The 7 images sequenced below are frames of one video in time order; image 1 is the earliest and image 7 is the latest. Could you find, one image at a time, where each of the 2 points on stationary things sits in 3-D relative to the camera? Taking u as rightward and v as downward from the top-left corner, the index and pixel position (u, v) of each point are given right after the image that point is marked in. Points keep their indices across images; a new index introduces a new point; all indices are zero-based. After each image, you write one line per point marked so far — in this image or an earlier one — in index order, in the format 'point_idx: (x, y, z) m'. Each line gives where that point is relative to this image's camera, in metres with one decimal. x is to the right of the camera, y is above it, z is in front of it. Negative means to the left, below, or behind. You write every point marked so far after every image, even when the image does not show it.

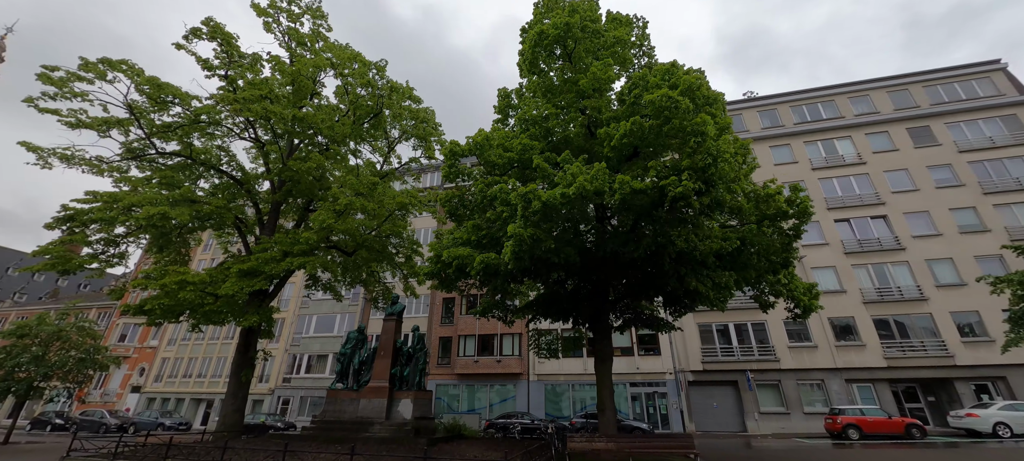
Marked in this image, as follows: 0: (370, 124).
0: (-5.6, +4.1, +15.2) m
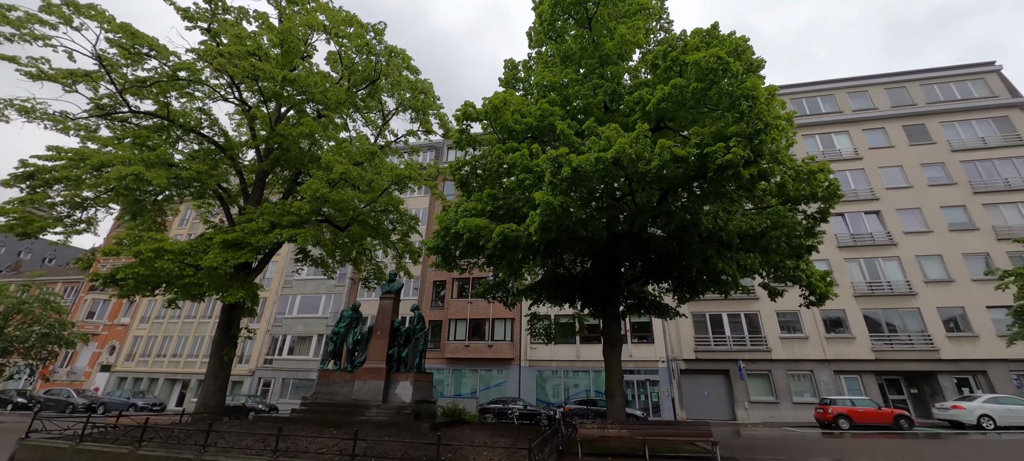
0: (-5.4, +5.1, +14.2) m
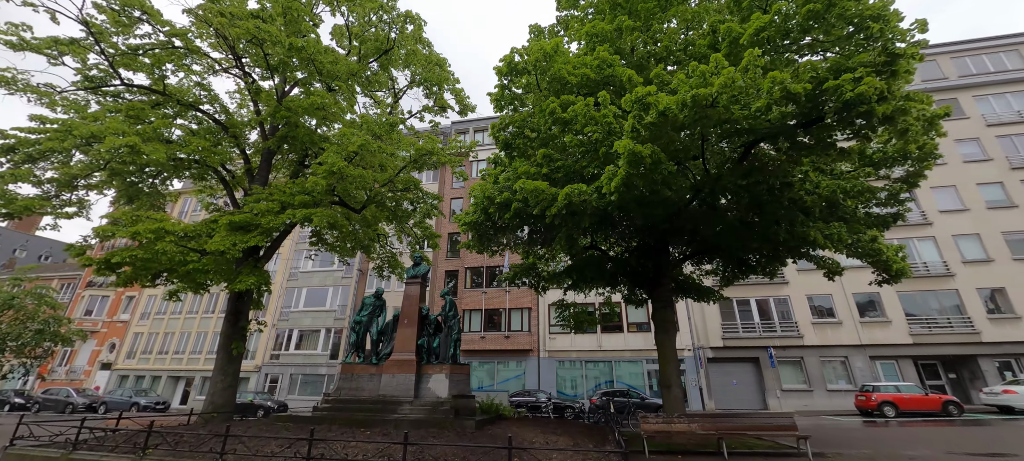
0: (-4.6, +5.6, +13.1) m
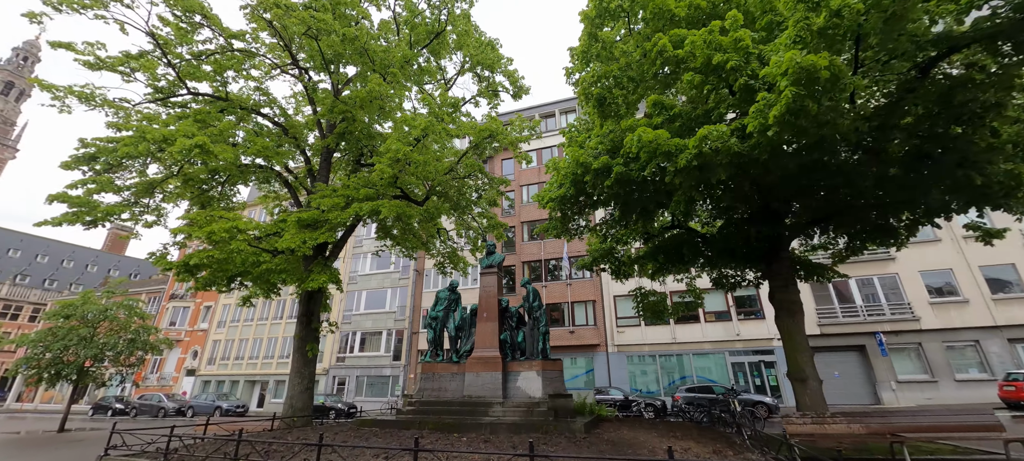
0: (-2.7, +5.8, +12.6) m
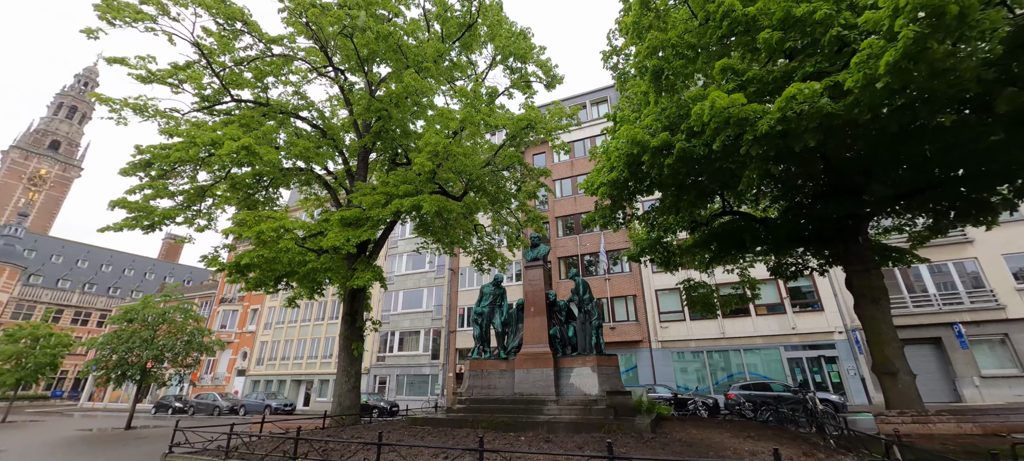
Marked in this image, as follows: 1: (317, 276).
0: (-1.7, +5.9, +12.4) m
1: (-4.3, -1.0, +8.6) m
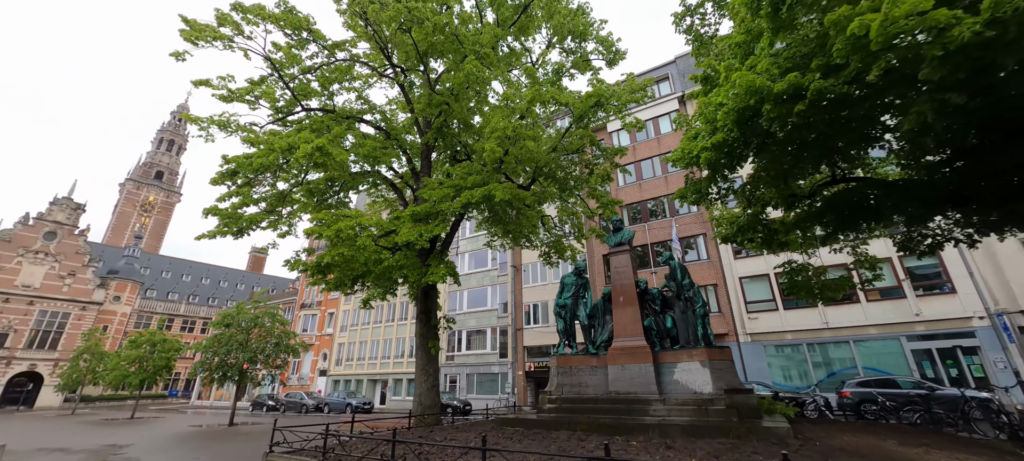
0: (+0.1, +6.2, +11.9) m
1: (-2.6, -0.9, +8.5) m
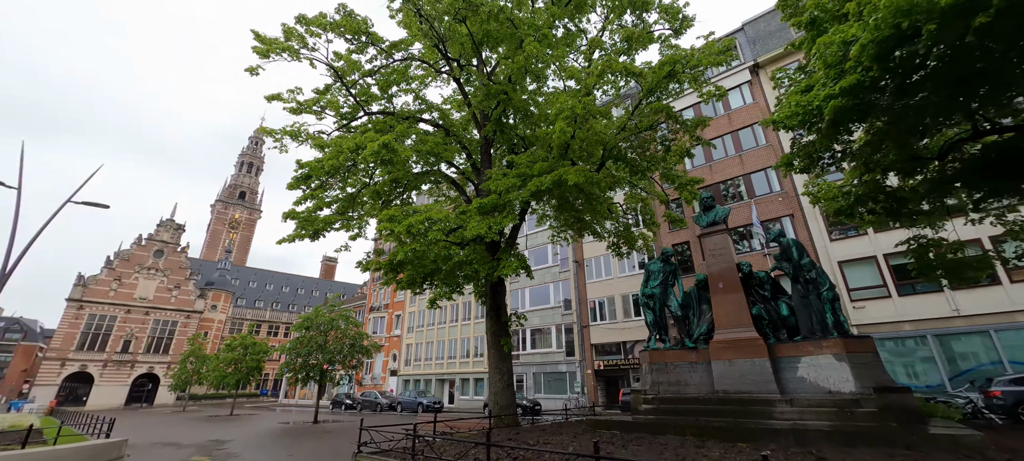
0: (+1.7, +6.4, +11.3) m
1: (-1.0, -0.8, +8.2) m
